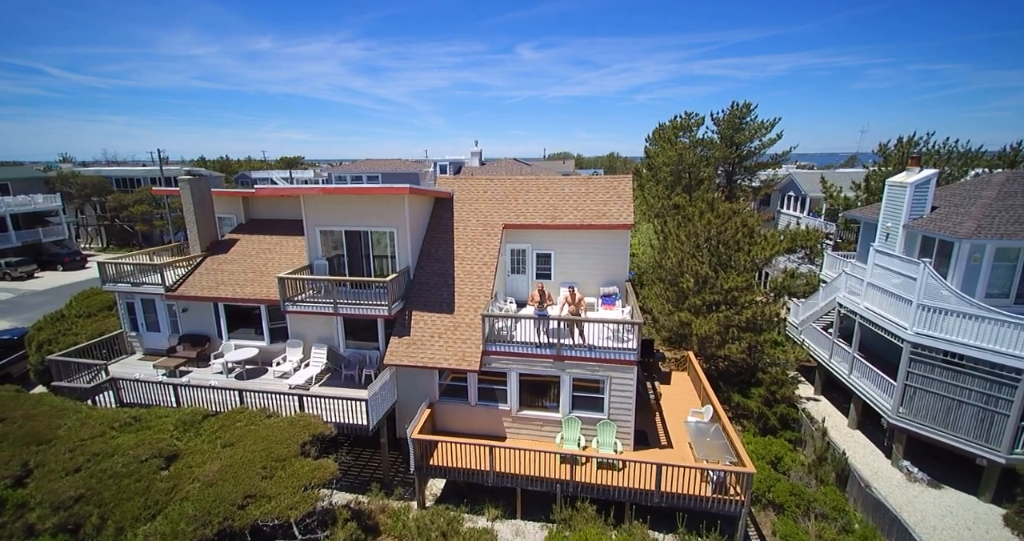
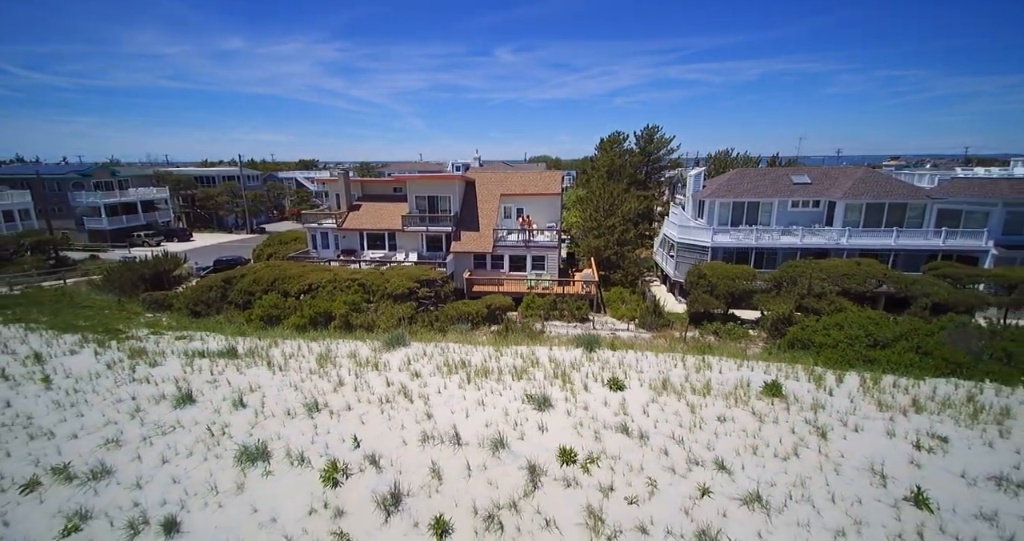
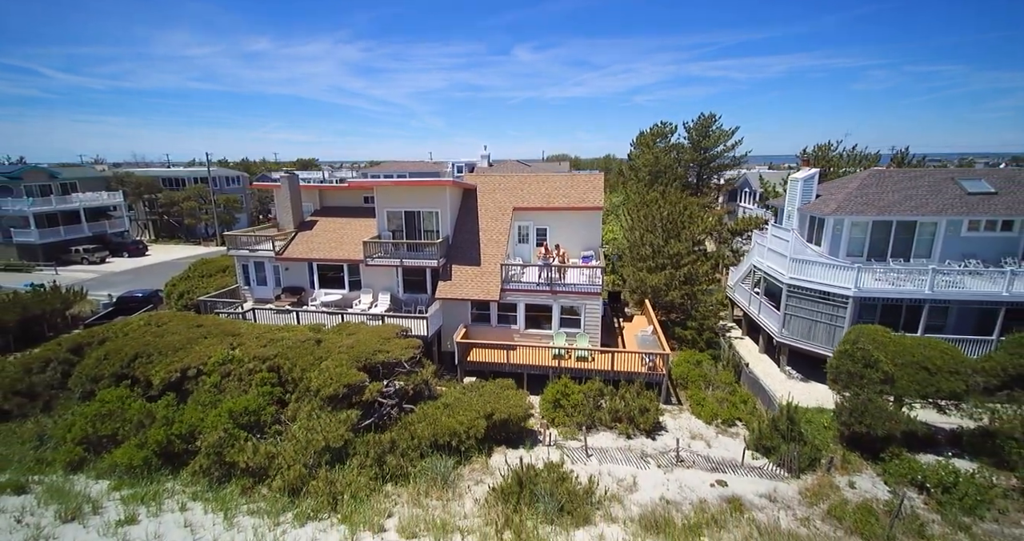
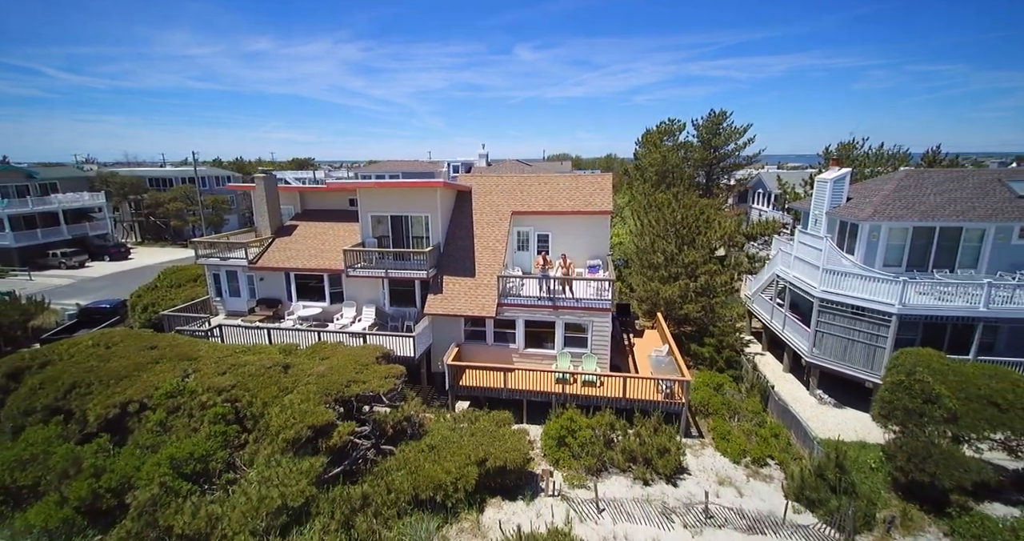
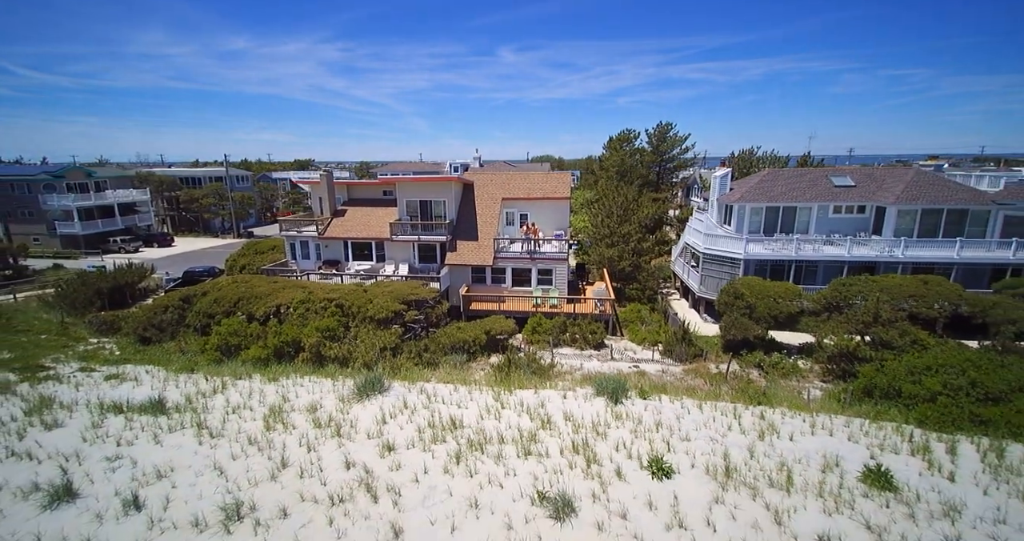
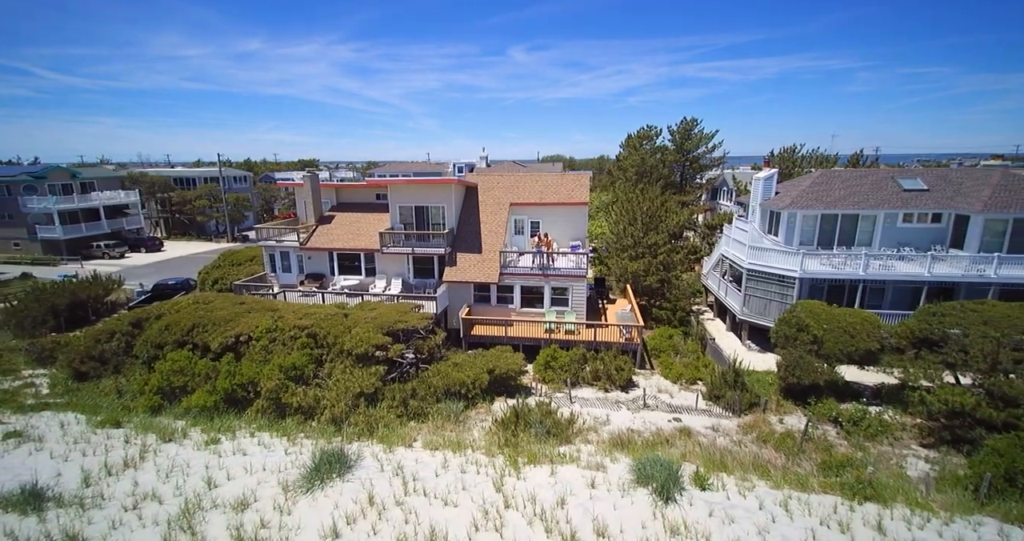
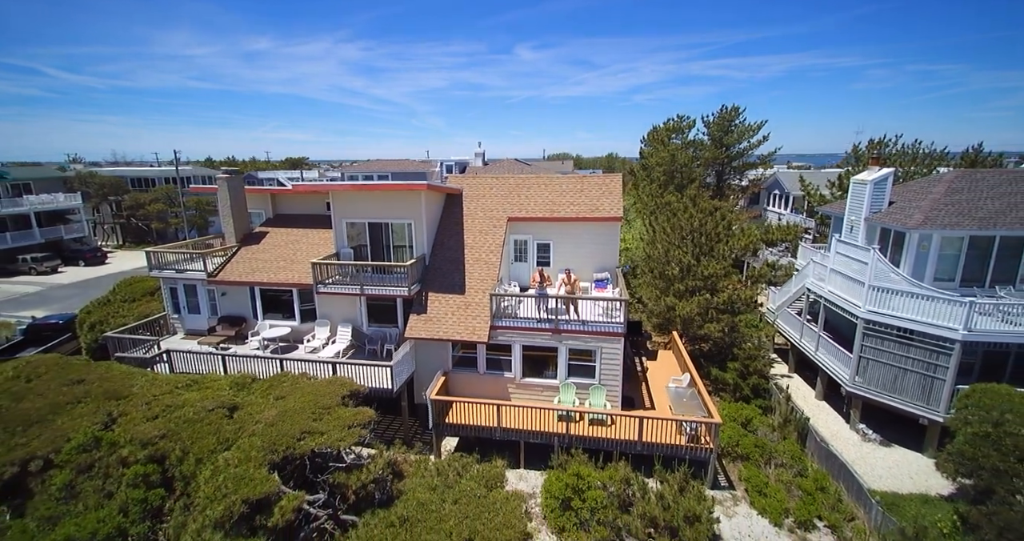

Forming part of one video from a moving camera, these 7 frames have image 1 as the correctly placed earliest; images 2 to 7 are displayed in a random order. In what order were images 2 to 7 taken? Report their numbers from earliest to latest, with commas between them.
7, 4, 3, 6, 5, 2
